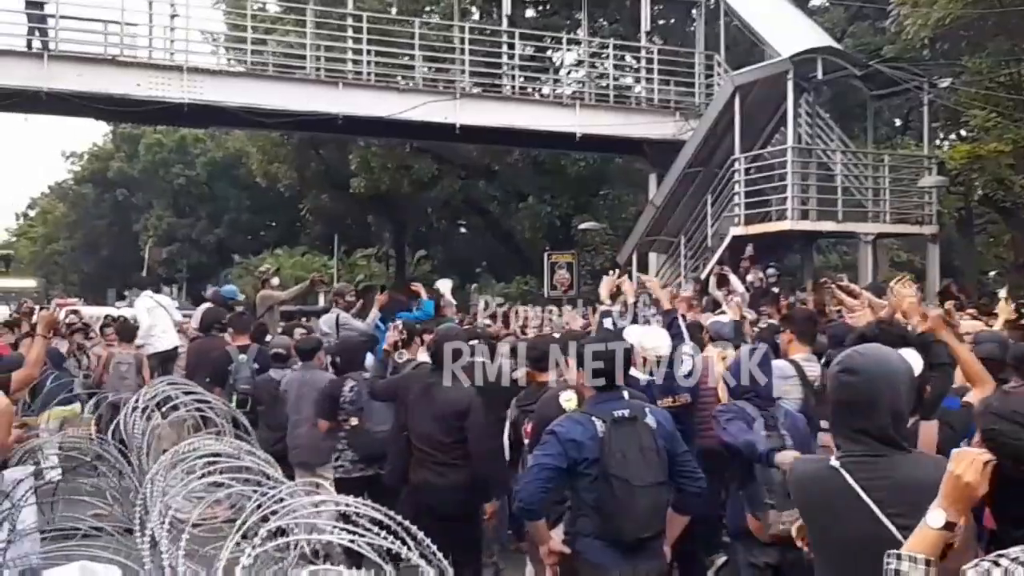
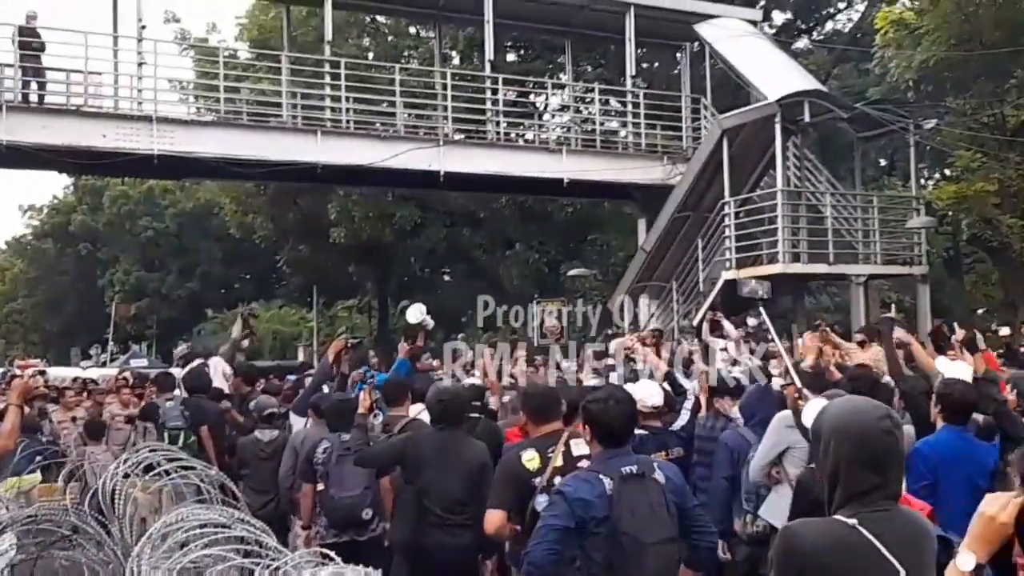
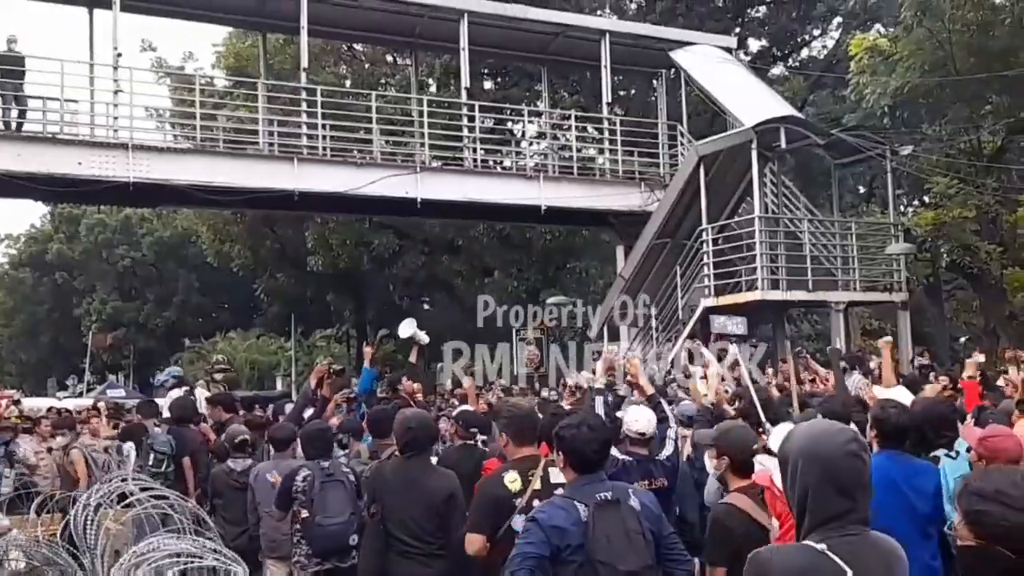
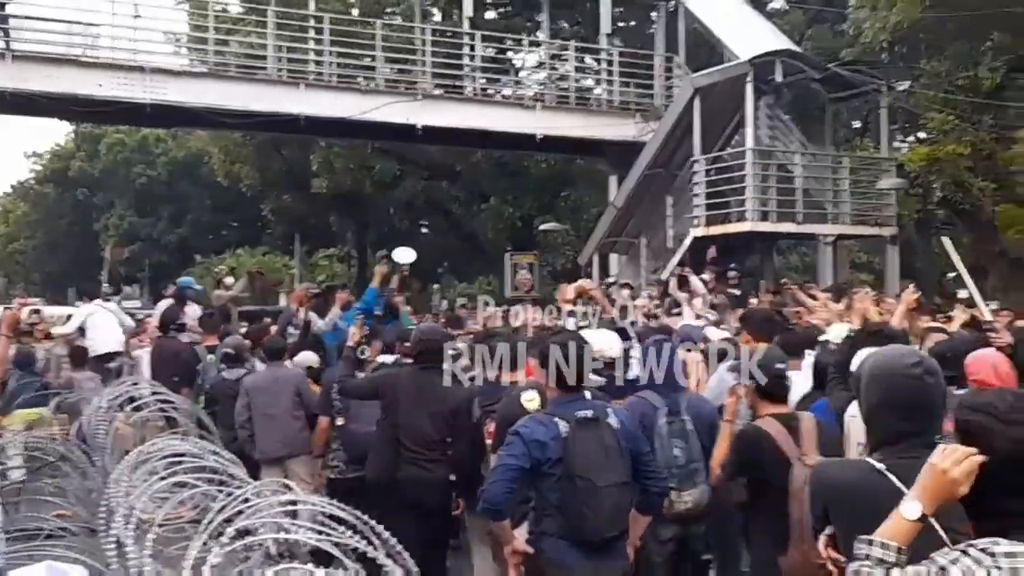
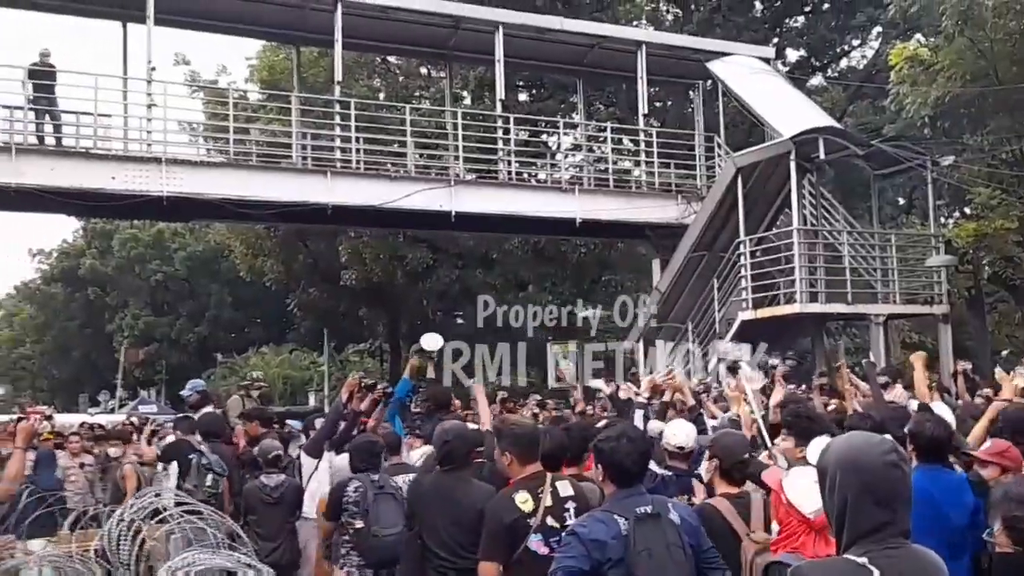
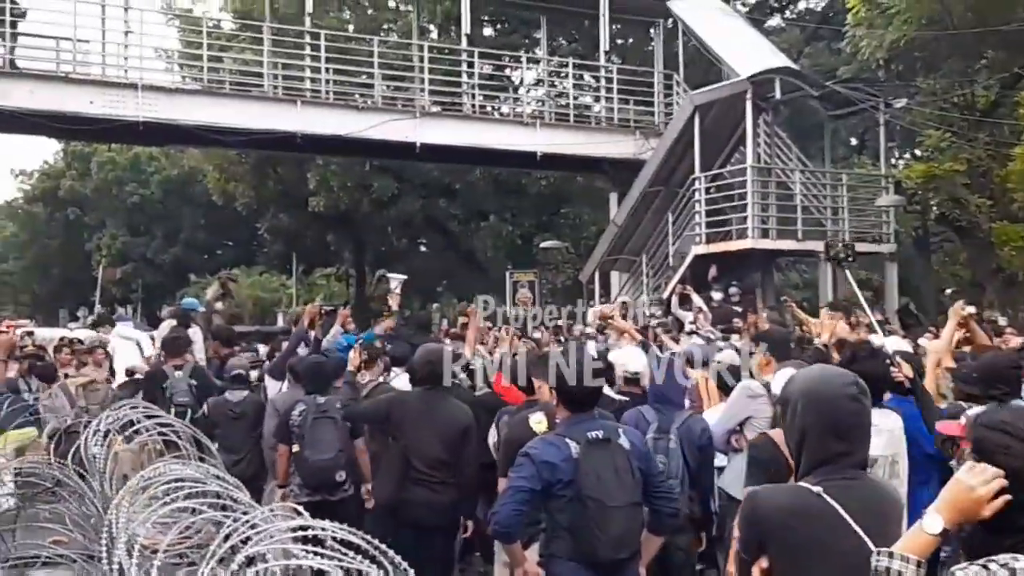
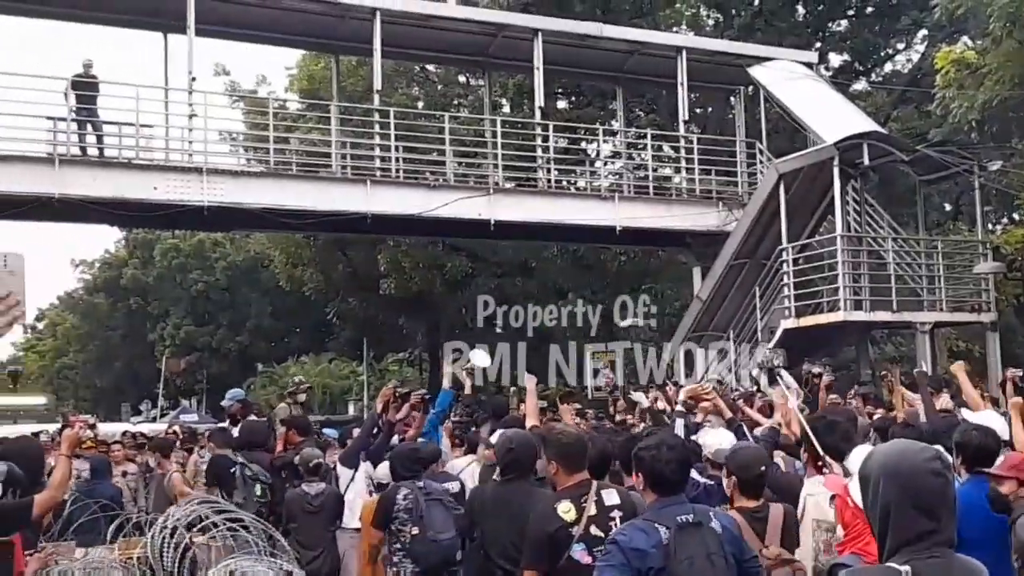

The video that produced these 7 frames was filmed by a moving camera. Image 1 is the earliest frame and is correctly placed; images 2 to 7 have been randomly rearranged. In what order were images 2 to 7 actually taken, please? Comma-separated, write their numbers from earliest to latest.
4, 6, 2, 3, 5, 7
